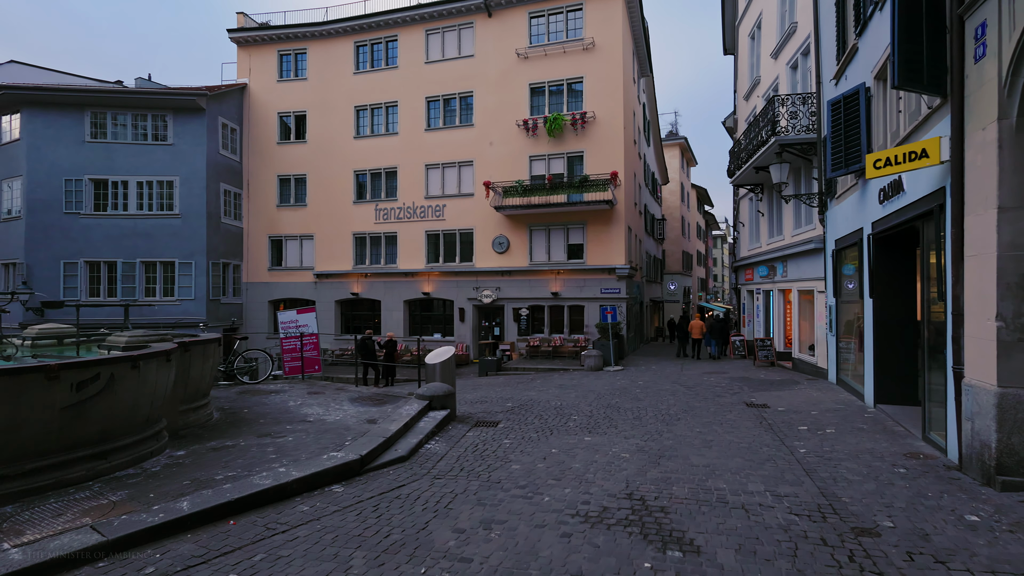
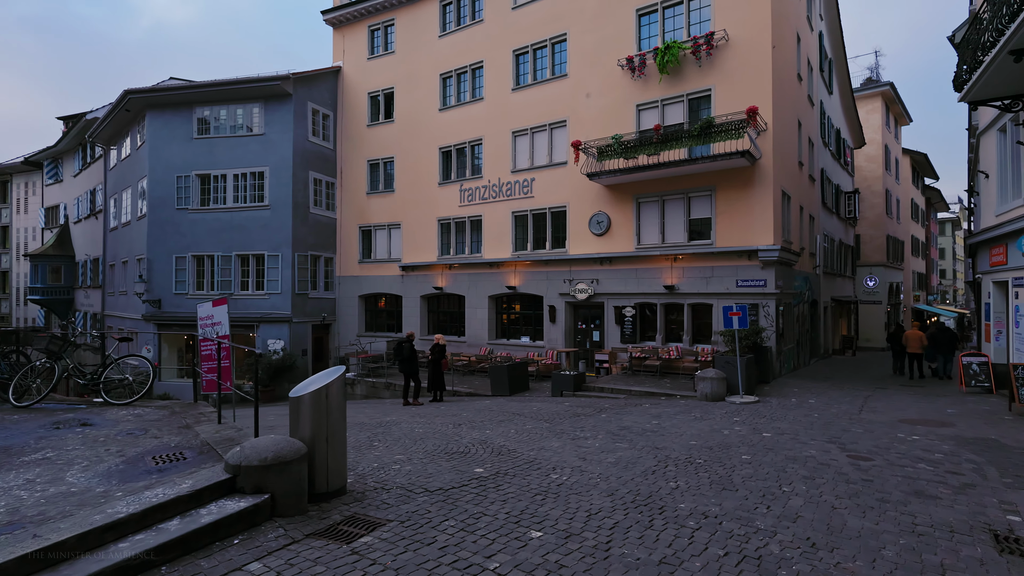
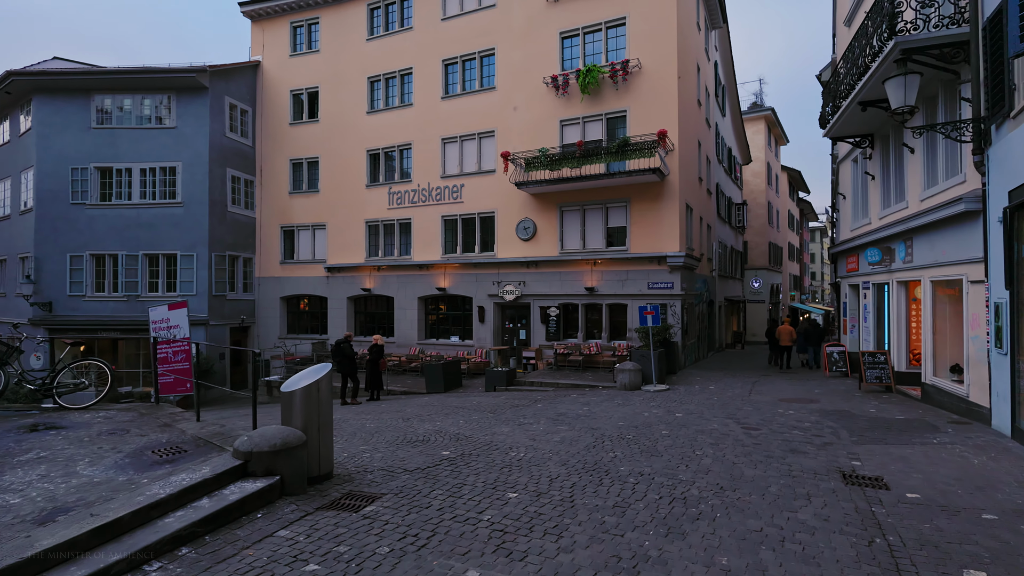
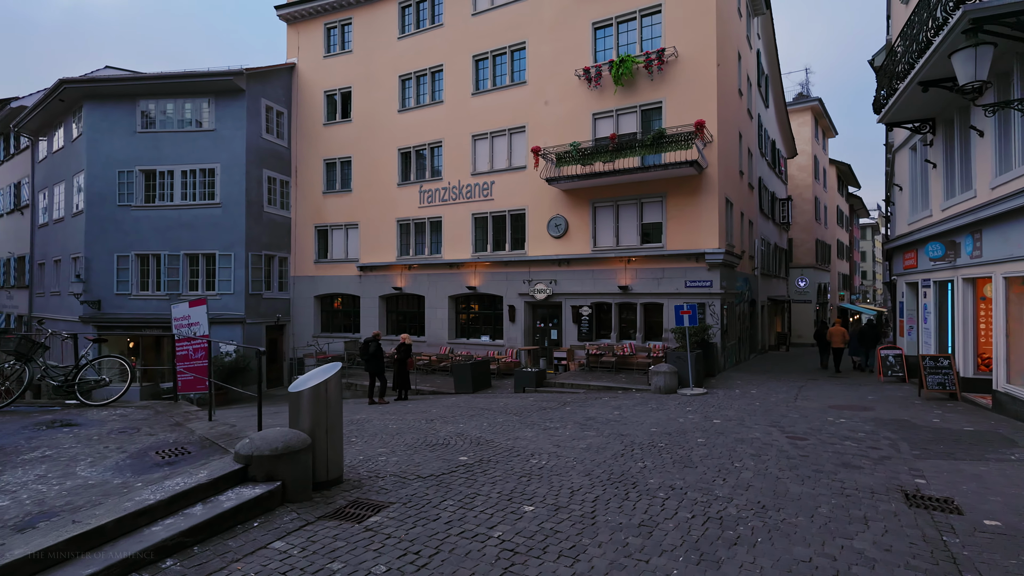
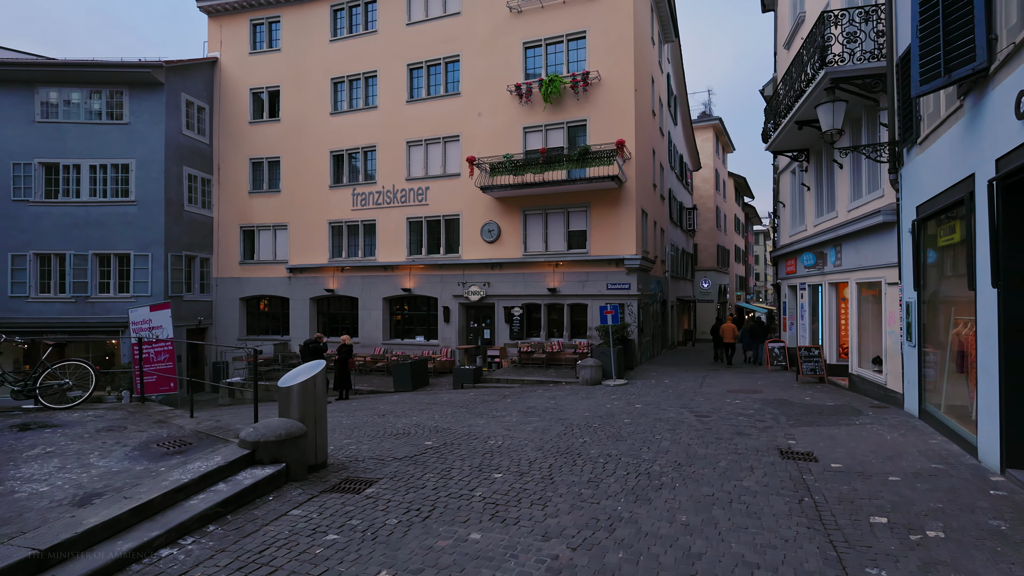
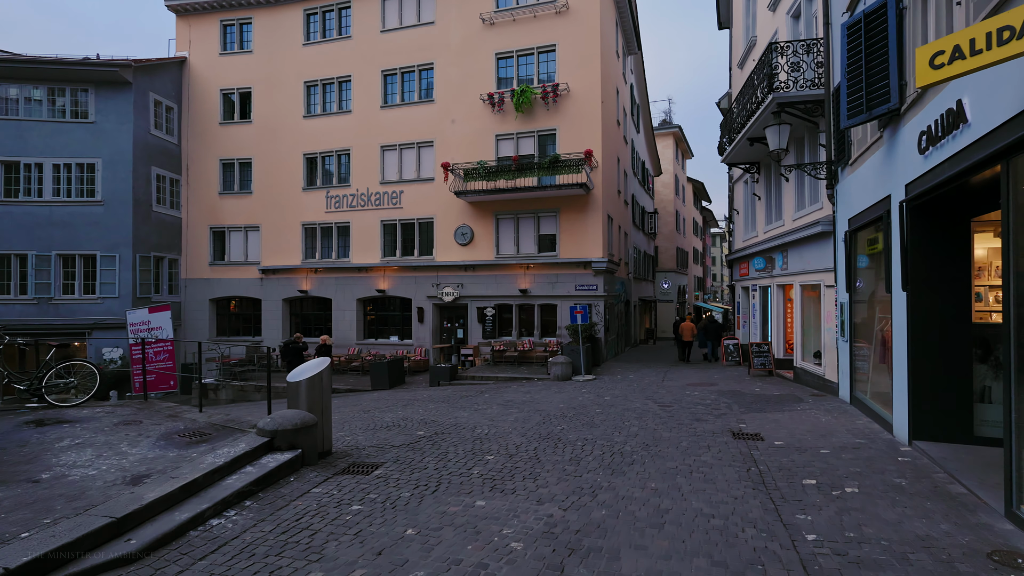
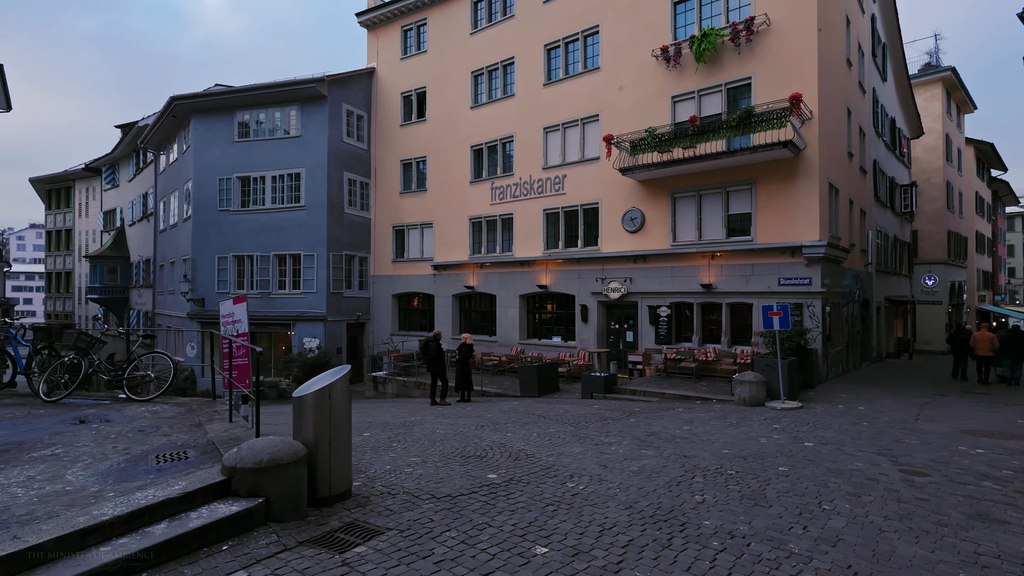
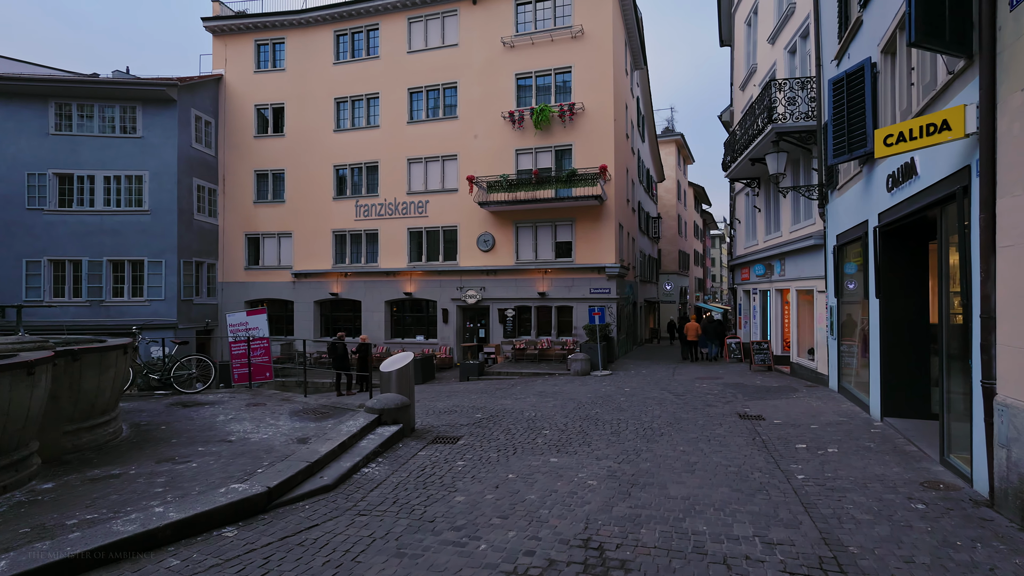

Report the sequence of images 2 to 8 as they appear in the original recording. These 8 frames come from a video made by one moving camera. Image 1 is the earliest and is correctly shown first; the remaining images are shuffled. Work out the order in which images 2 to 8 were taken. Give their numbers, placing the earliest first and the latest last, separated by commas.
8, 6, 5, 3, 4, 2, 7
